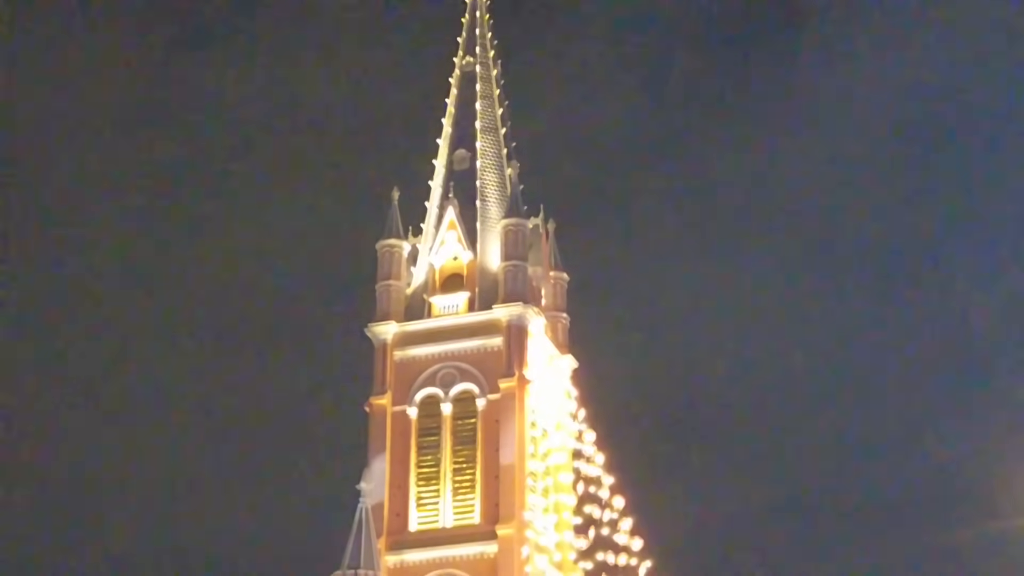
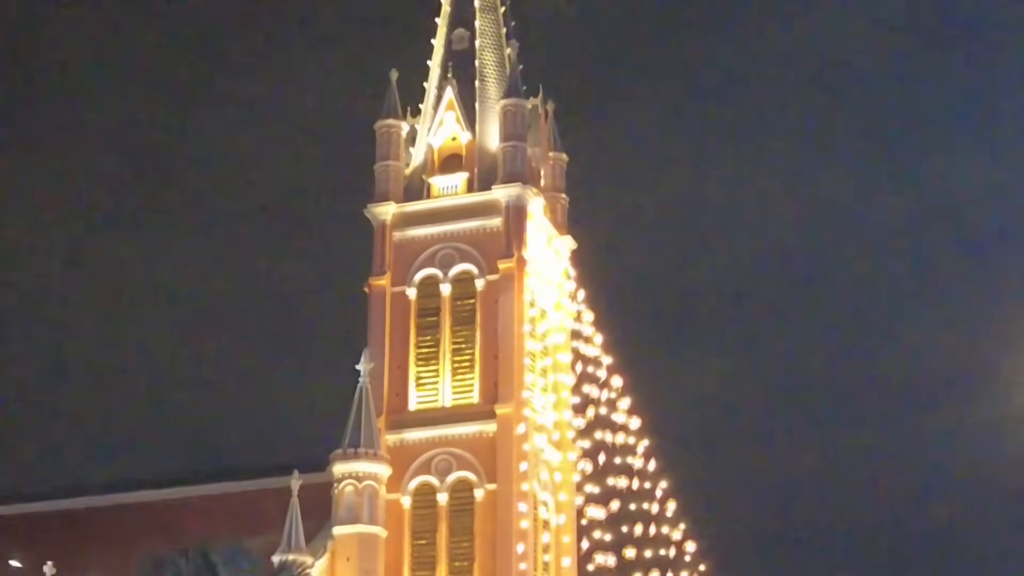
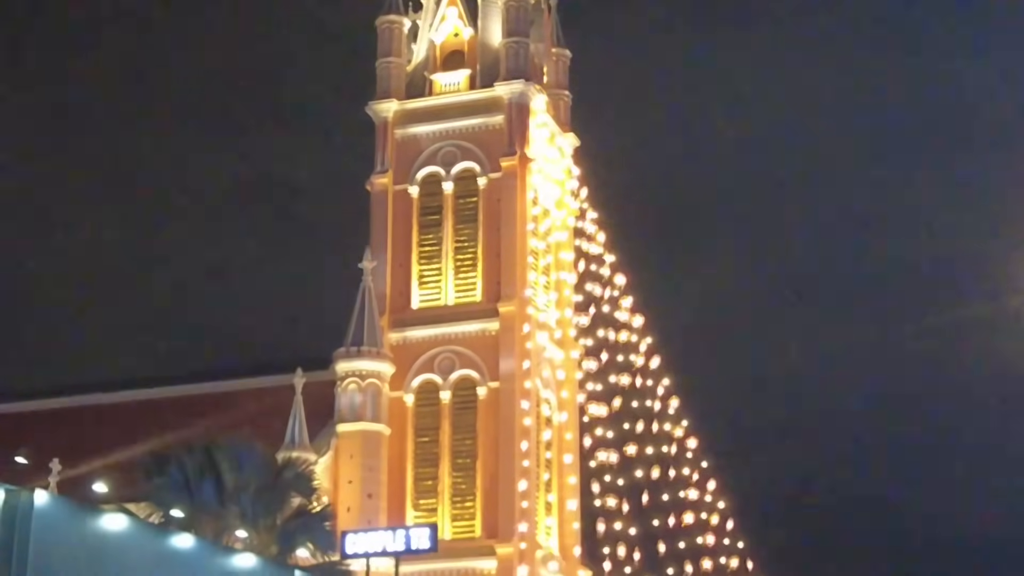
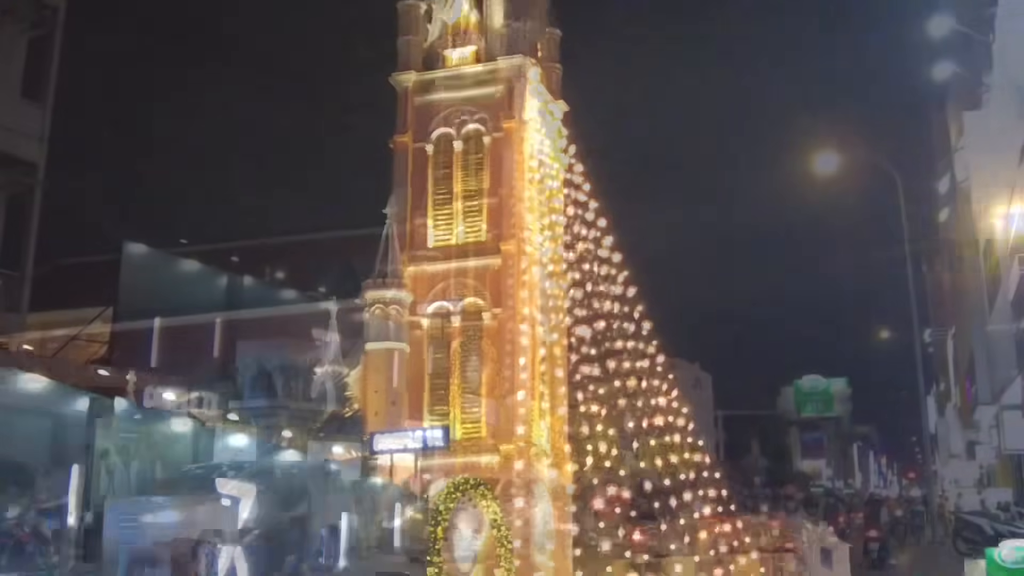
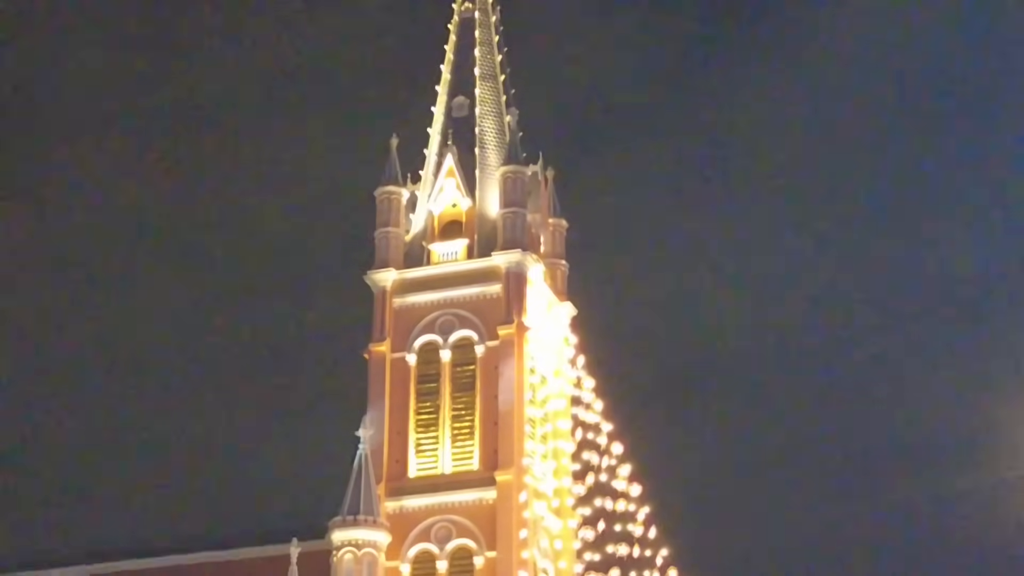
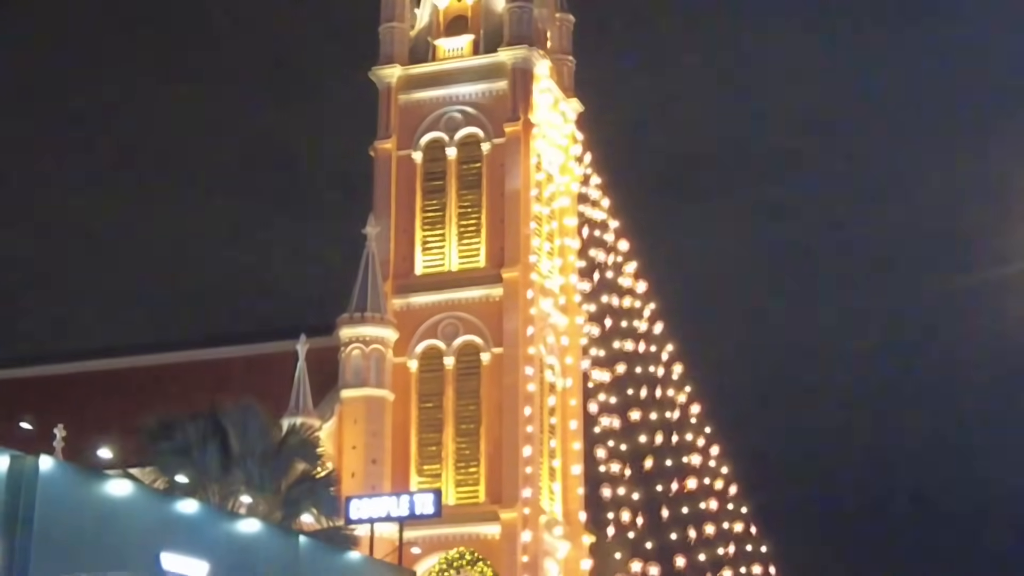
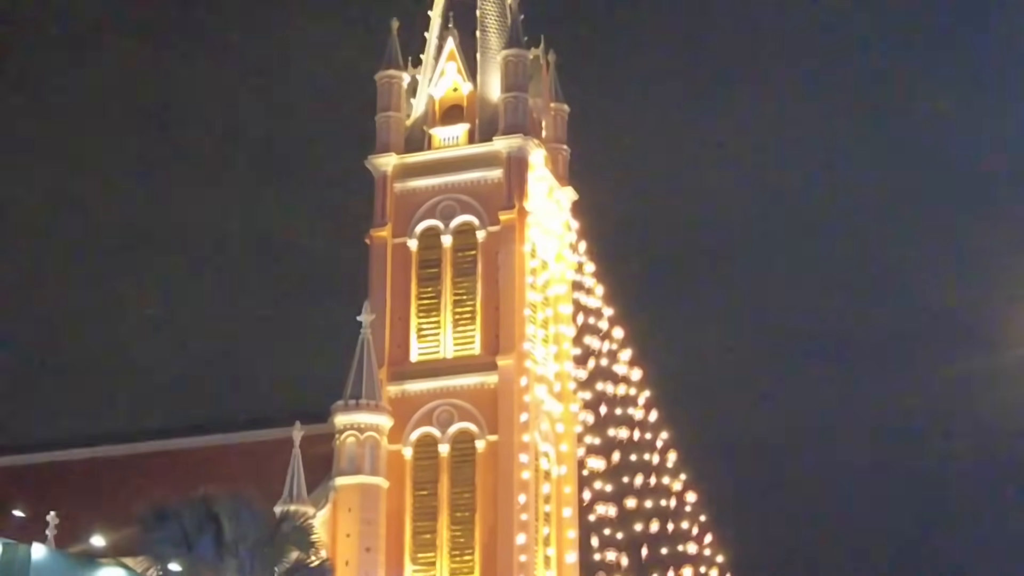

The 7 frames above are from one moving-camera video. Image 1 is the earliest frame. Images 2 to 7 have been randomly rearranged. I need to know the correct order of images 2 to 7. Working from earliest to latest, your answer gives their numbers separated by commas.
5, 2, 7, 3, 6, 4
